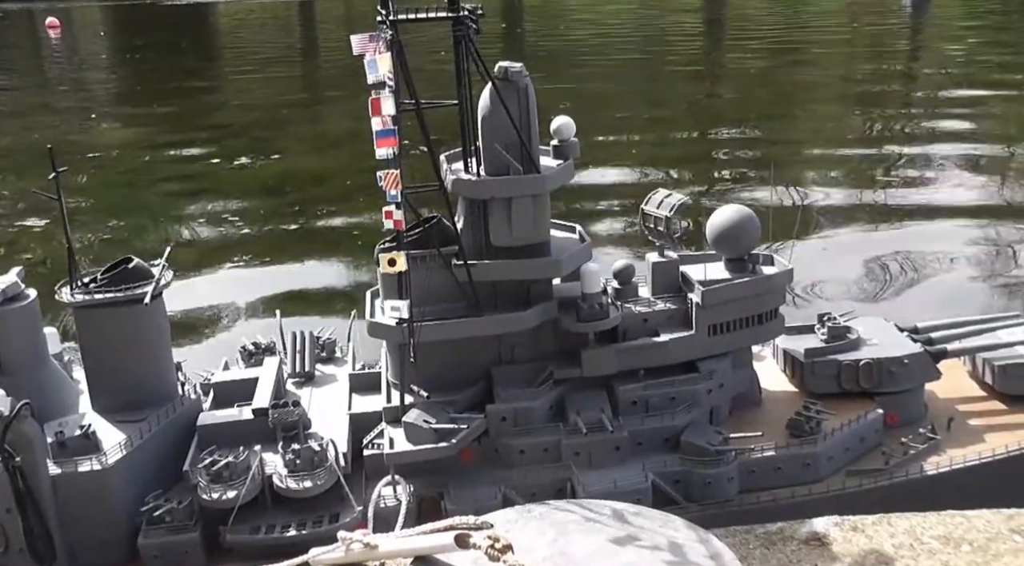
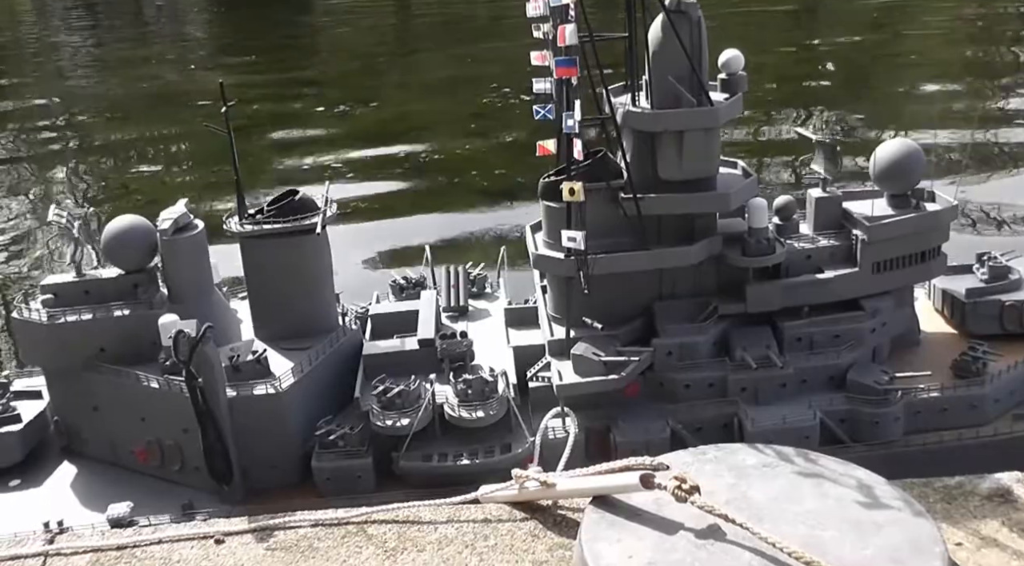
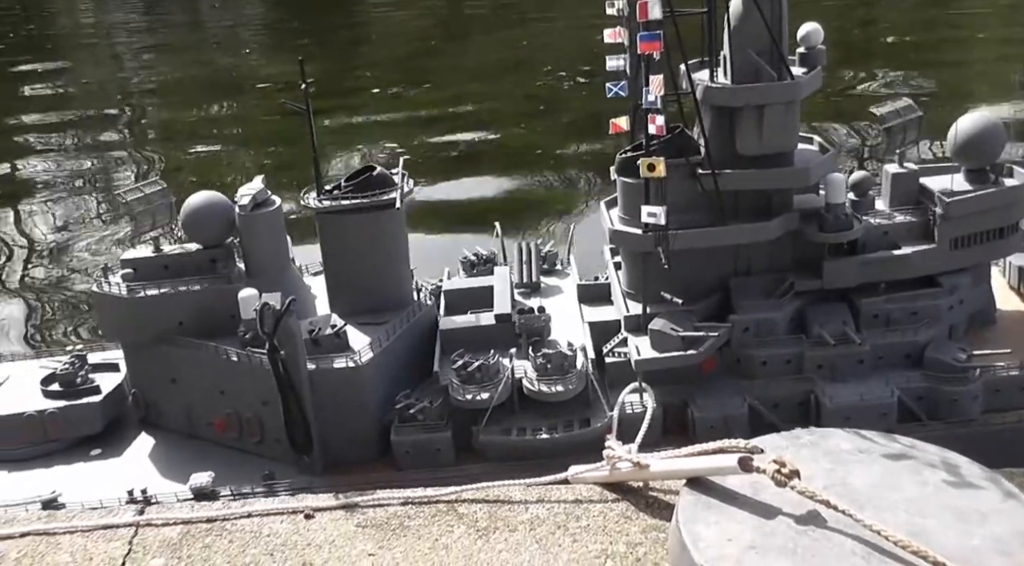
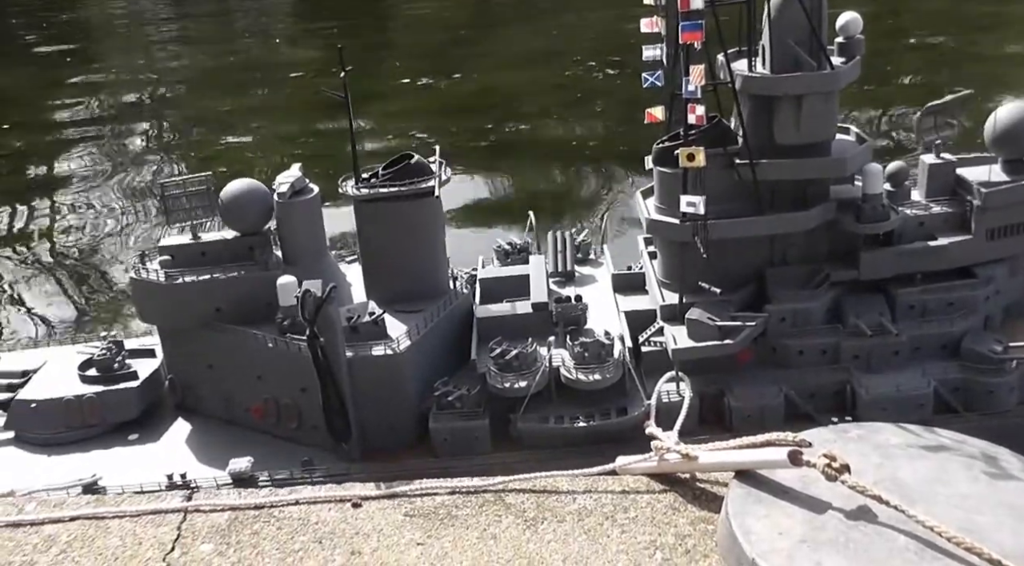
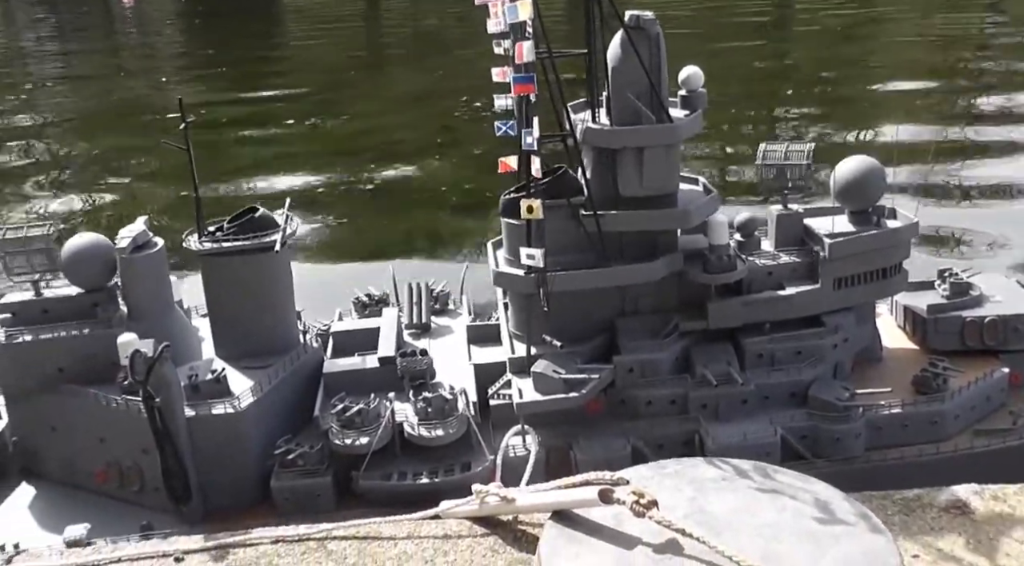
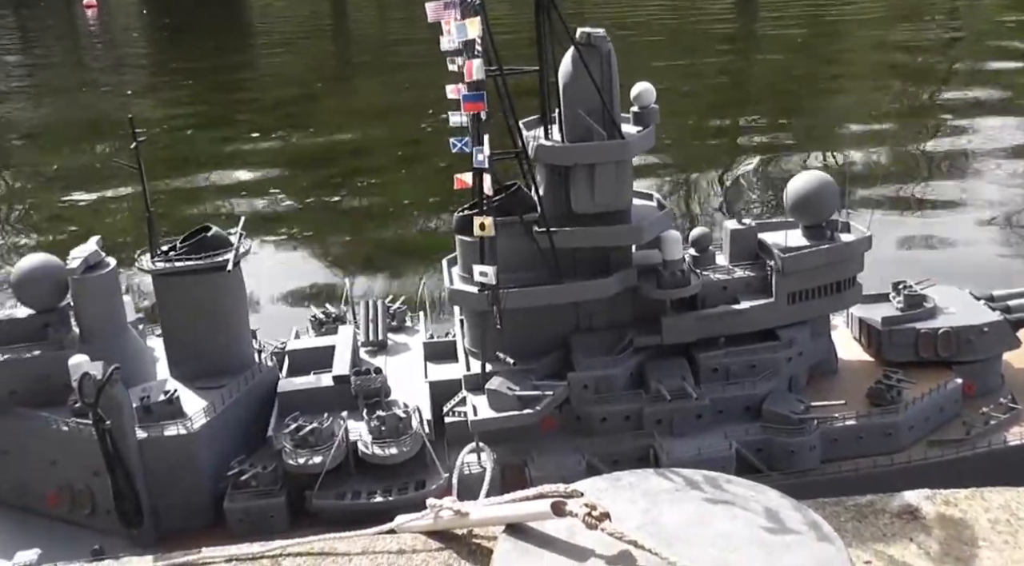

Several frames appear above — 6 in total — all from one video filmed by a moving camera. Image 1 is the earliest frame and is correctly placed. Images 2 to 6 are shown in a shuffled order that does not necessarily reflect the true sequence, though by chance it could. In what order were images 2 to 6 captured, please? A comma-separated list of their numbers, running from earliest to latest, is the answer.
6, 5, 2, 3, 4
